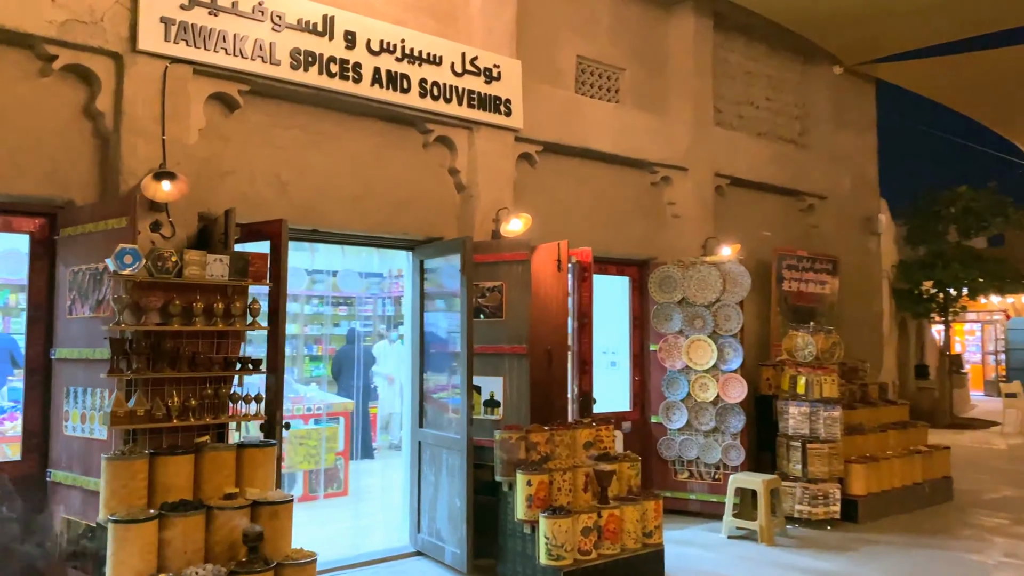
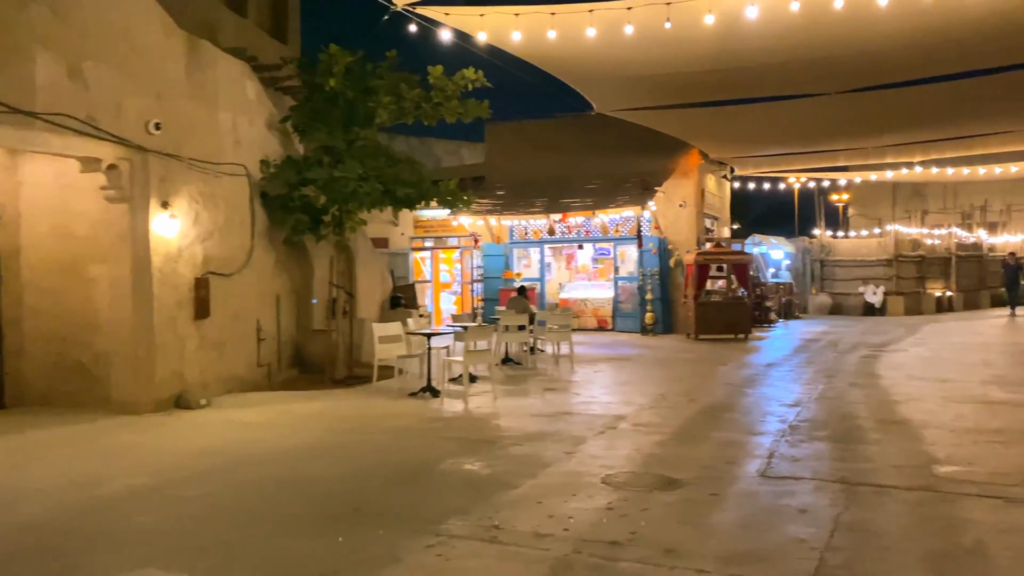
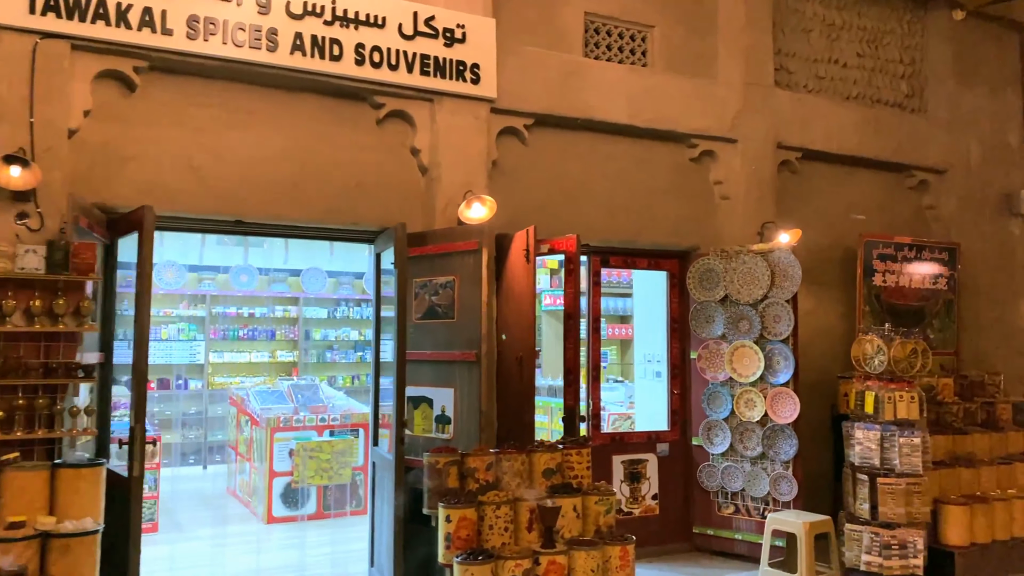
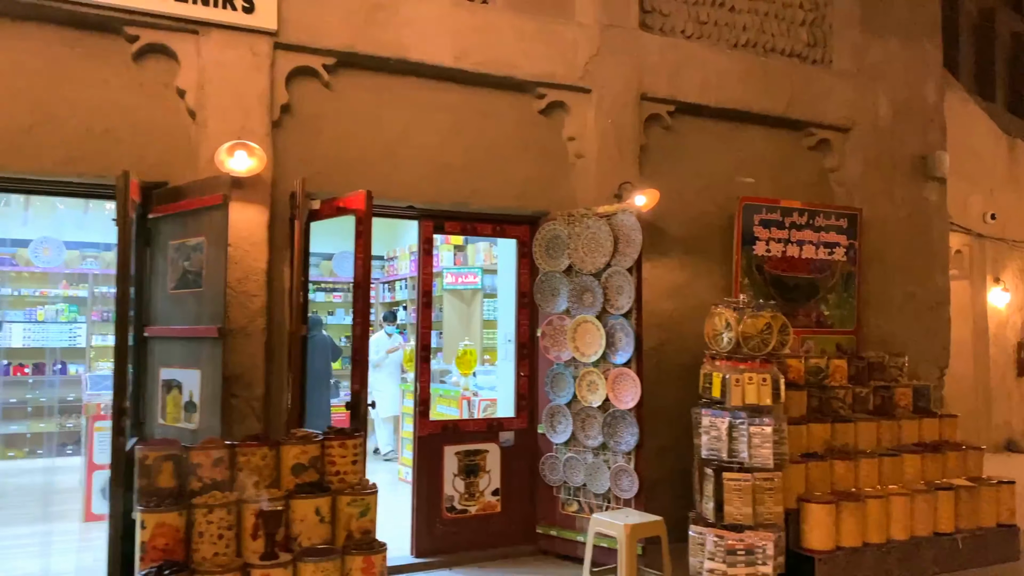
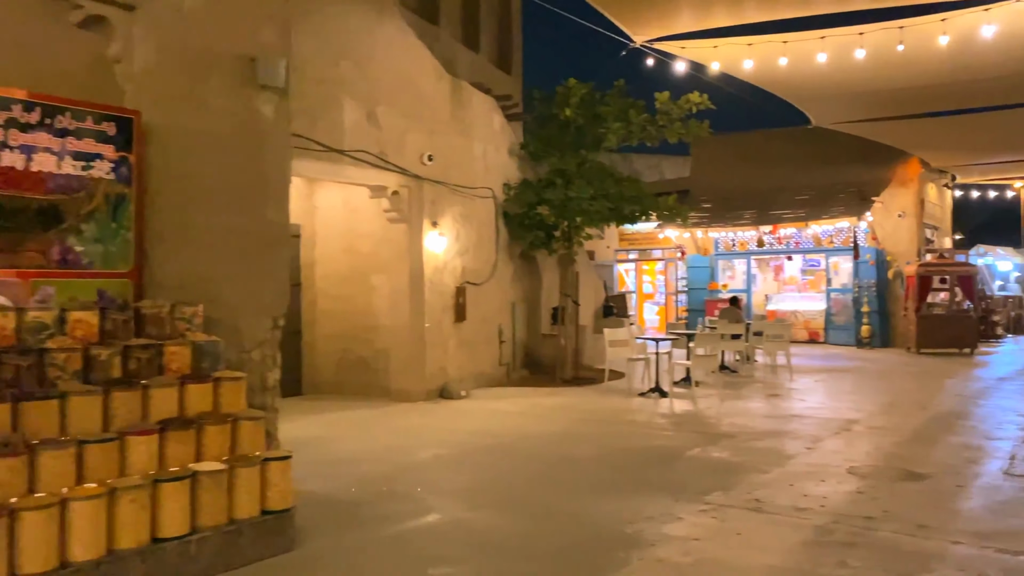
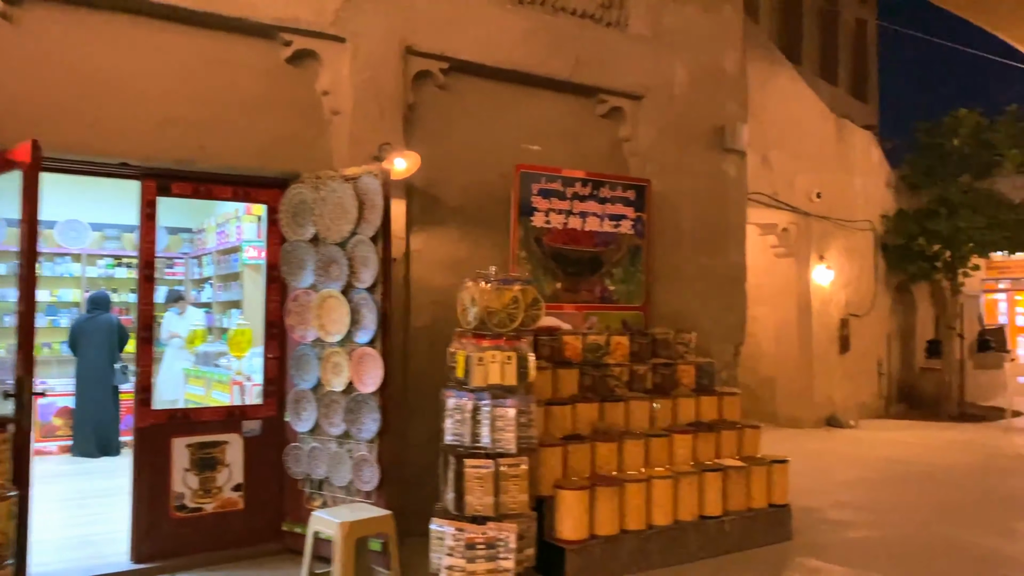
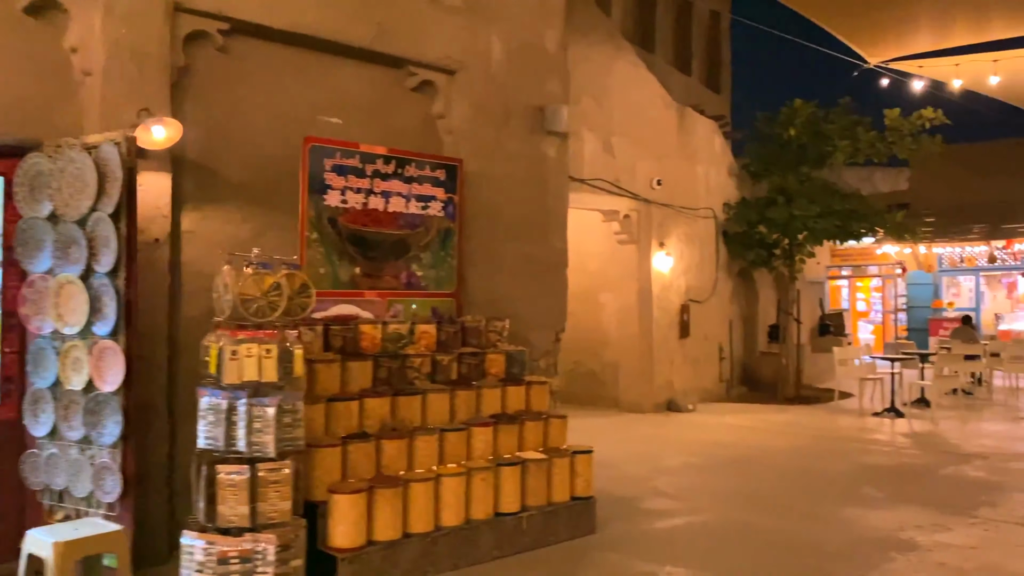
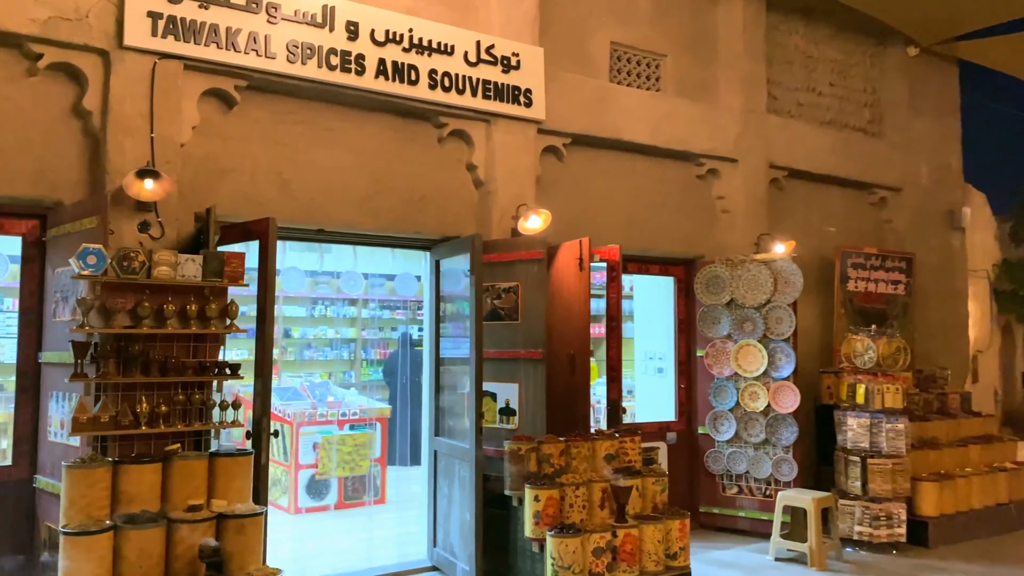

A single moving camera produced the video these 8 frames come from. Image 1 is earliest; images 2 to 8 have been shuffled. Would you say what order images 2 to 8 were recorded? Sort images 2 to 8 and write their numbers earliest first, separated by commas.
8, 3, 4, 6, 7, 5, 2
